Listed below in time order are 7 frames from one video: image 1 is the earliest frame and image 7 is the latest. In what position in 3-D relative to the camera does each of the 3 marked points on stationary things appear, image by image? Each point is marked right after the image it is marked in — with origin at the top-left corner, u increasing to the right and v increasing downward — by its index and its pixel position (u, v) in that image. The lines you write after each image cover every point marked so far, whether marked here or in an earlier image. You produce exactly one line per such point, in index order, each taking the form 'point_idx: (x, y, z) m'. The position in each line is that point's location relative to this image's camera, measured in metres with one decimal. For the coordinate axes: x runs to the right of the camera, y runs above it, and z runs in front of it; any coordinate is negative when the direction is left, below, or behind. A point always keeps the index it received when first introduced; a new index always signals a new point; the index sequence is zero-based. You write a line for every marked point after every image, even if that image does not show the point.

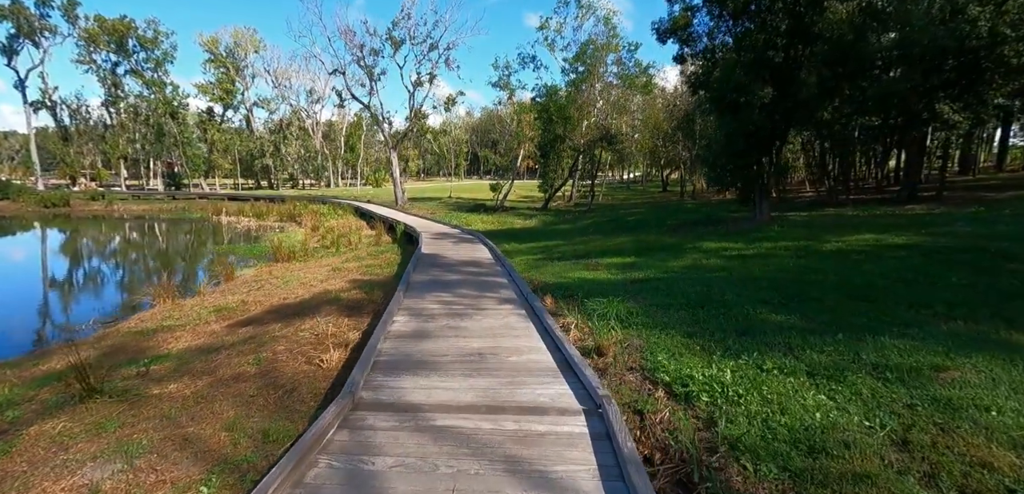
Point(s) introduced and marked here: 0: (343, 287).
0: (-3.0, -0.7, +8.6) m
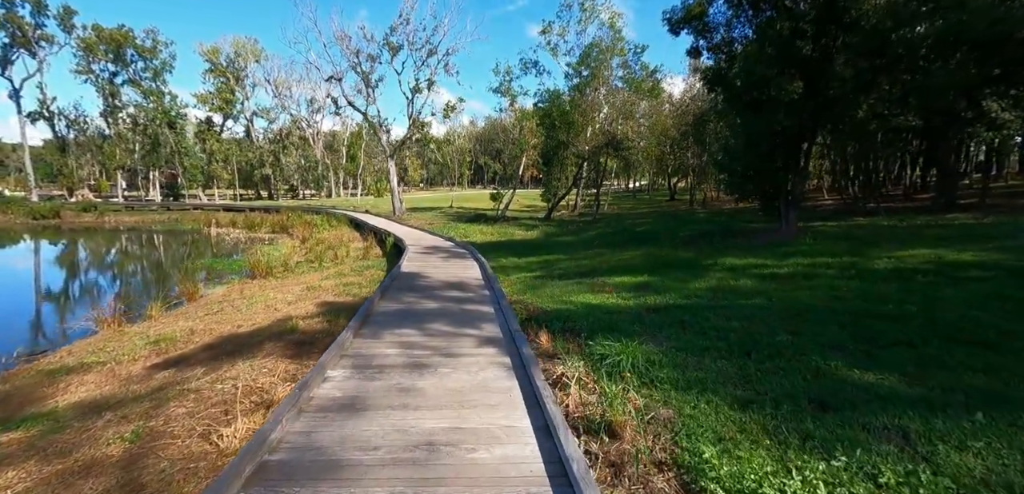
0: (-3.1, -1.0, +7.4) m
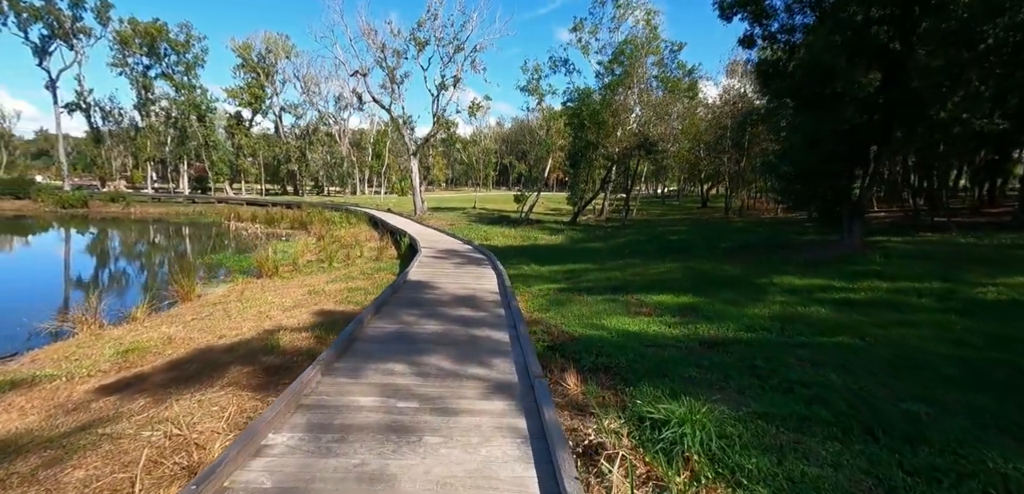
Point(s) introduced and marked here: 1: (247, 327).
0: (-2.9, -1.0, +6.5) m
1: (-3.7, -1.1, +6.6) m
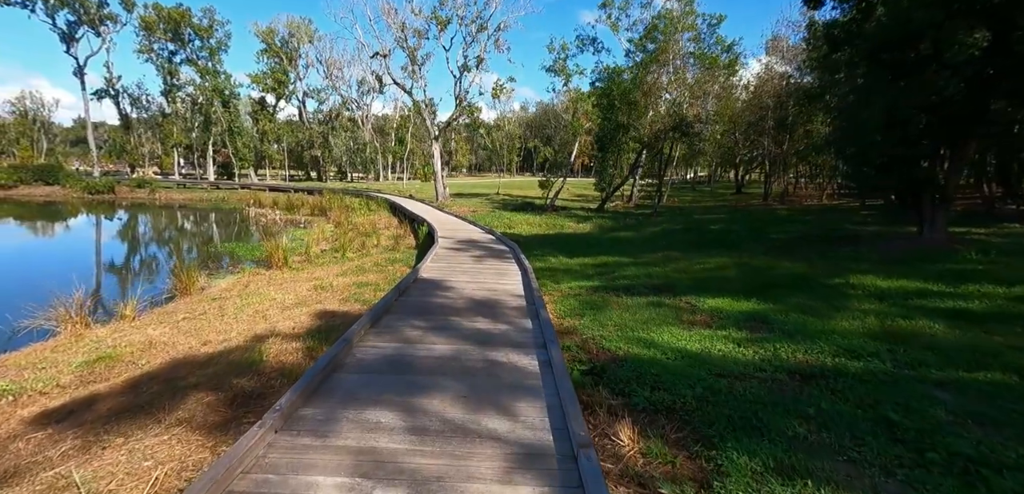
0: (-2.5, -1.0, +5.7) m
1: (-3.4, -1.0, +5.8) m
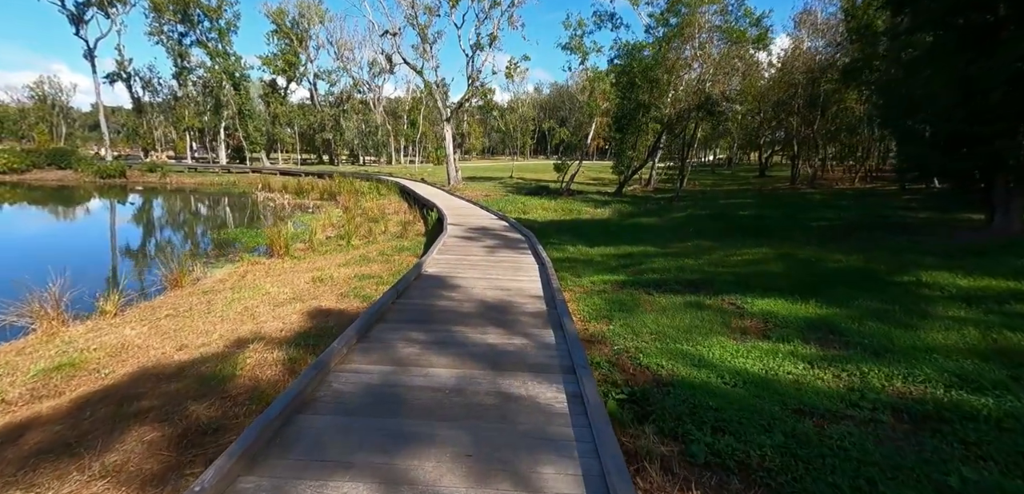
0: (-2.4, -0.9, +5.0) m
1: (-3.2, -0.9, +5.2) m
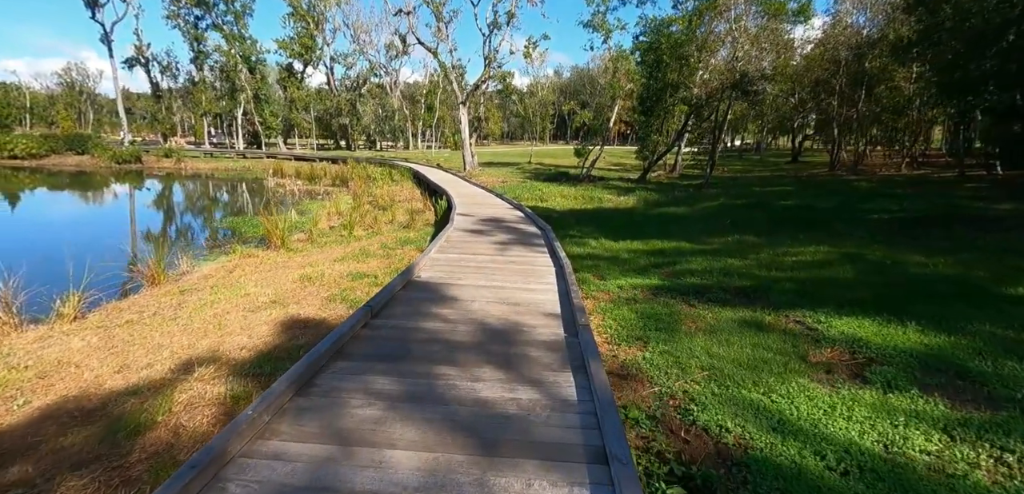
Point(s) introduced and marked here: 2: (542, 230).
0: (-2.3, -0.9, +4.1) m
1: (-3.1, -0.9, +4.3) m
2: (+0.5, +0.3, +7.4) m
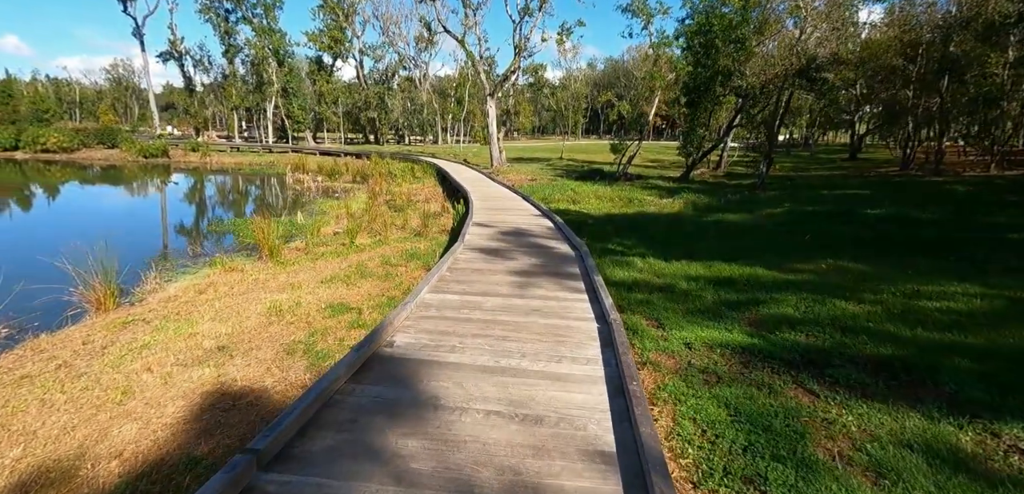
0: (-2.2, -1.2, +2.7) m
1: (-3.0, -1.2, +3.0) m
2: (+0.8, -0.1, +5.8) m
